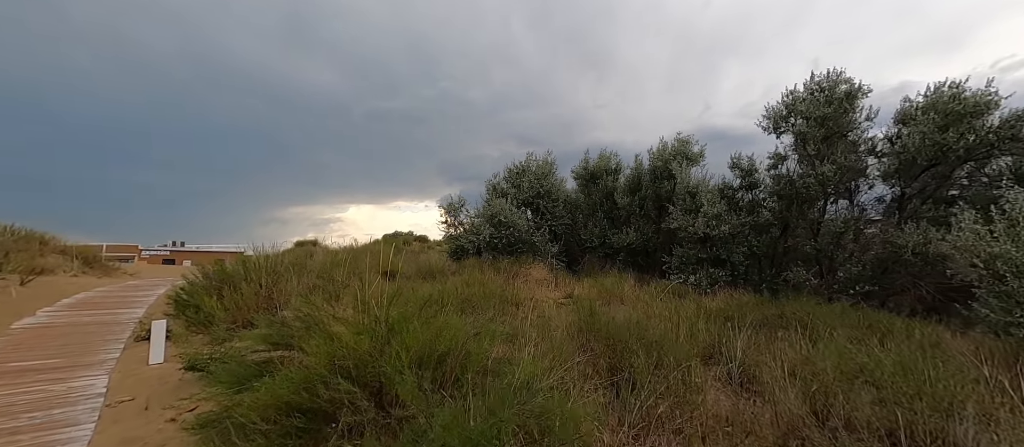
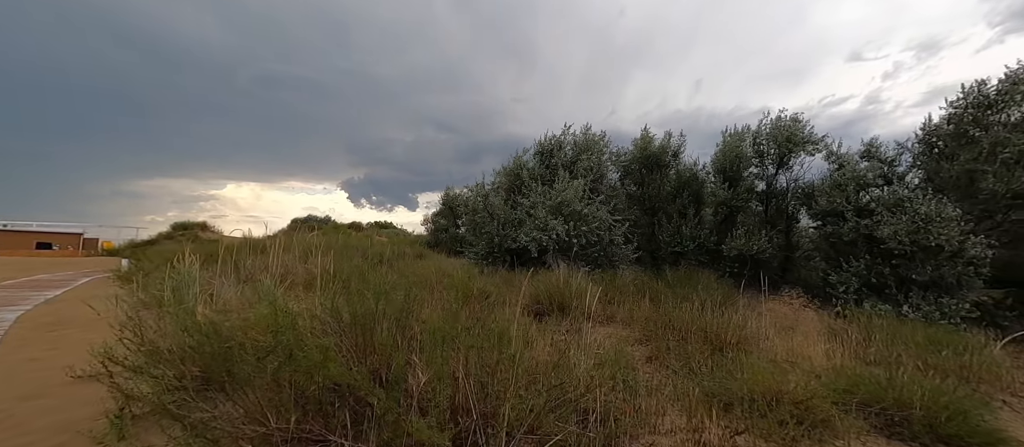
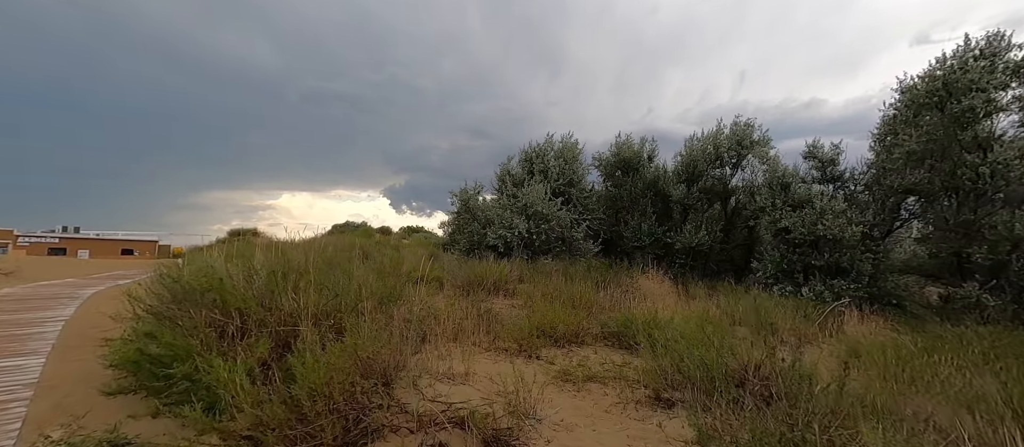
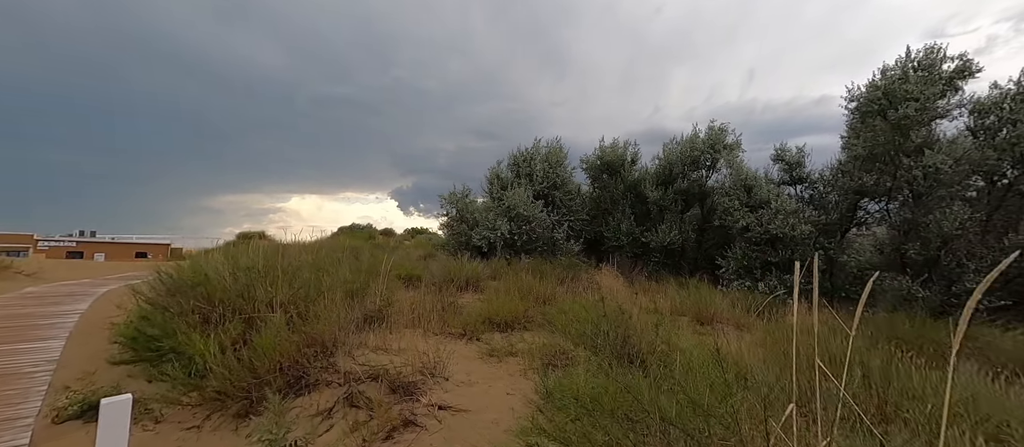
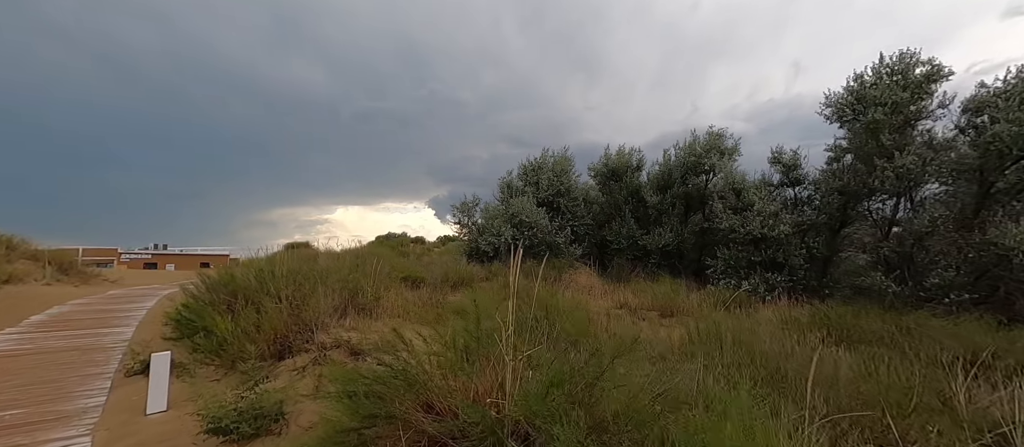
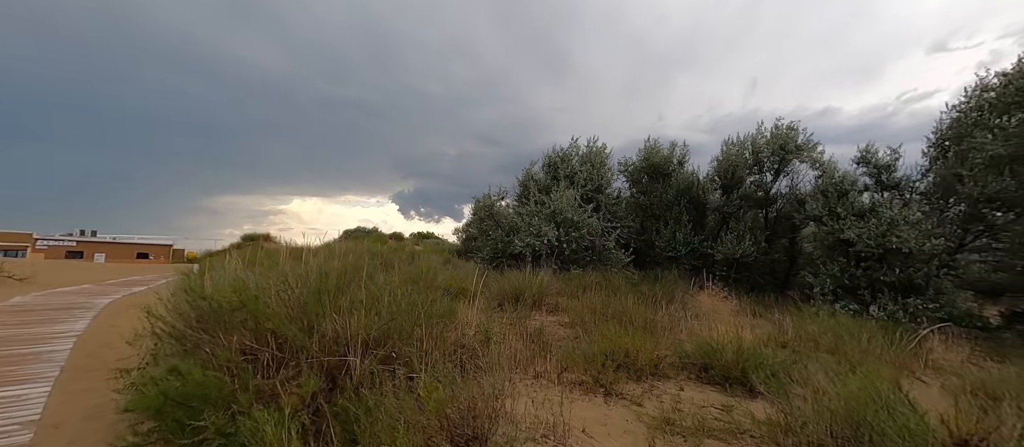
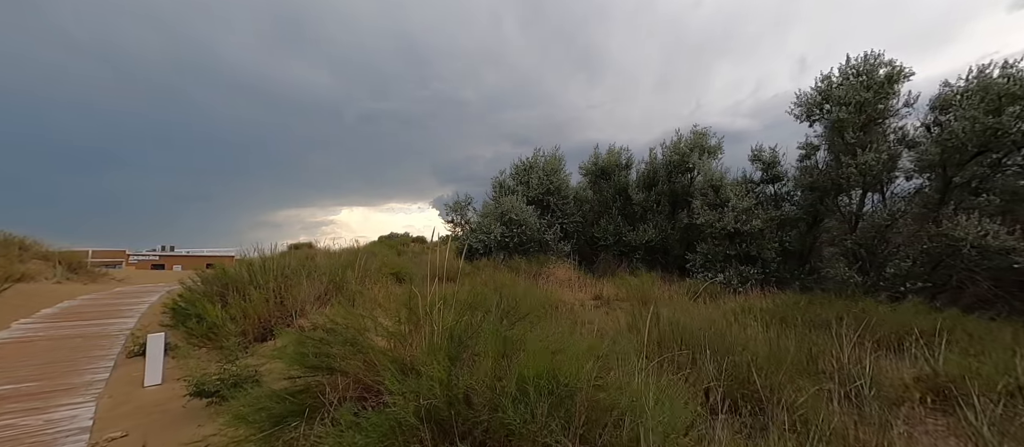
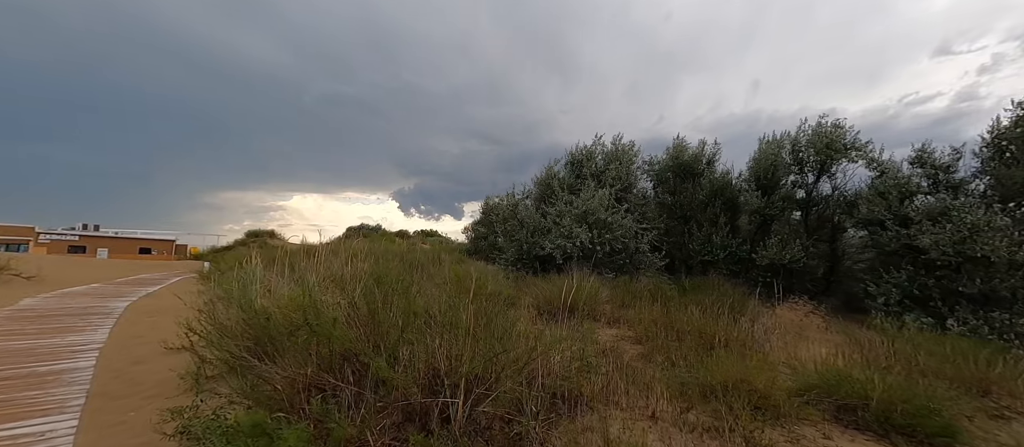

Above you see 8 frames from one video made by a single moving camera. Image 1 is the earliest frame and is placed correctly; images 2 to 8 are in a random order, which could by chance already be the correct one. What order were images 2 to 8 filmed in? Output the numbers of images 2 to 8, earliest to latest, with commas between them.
7, 5, 4, 3, 6, 8, 2
